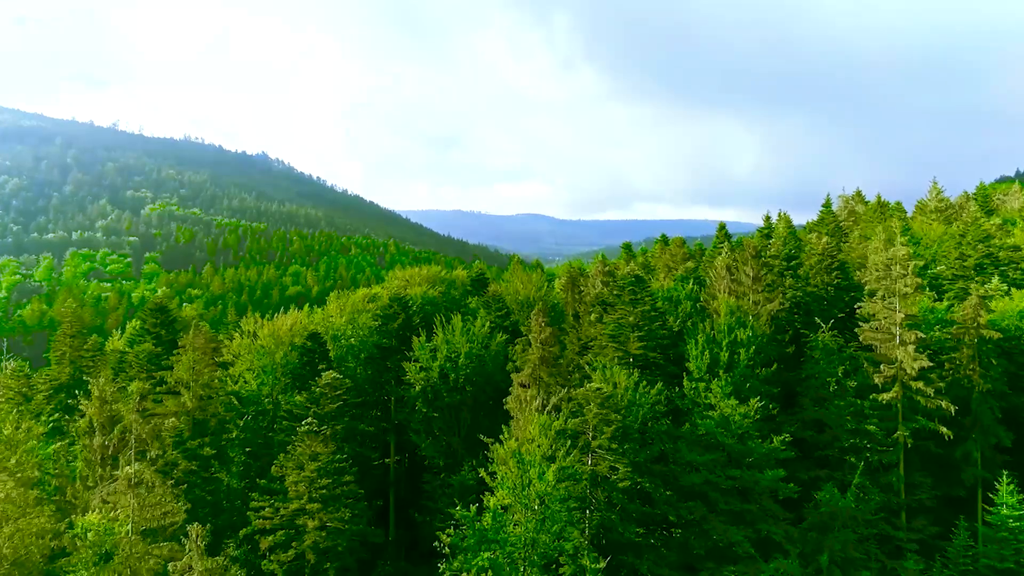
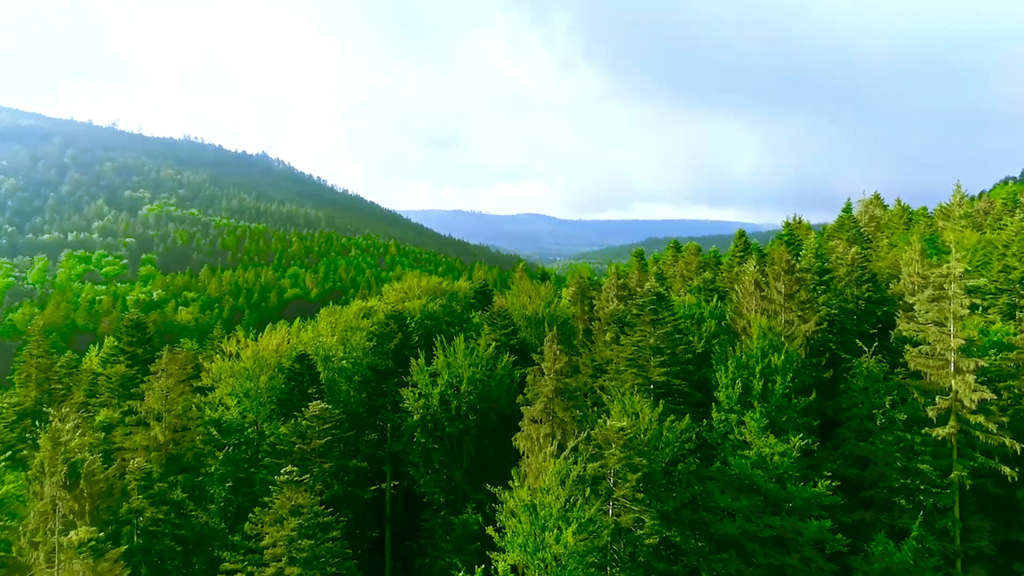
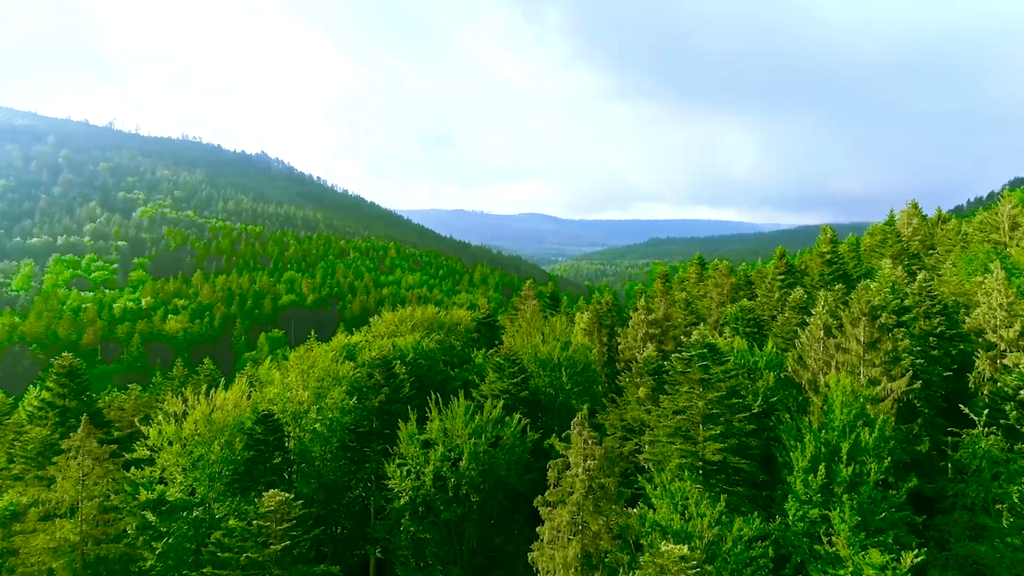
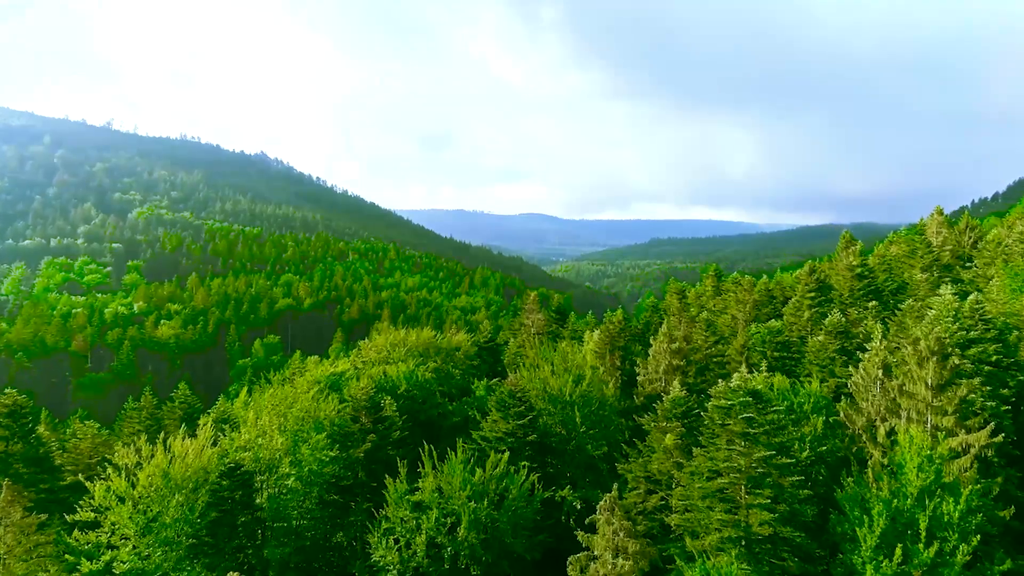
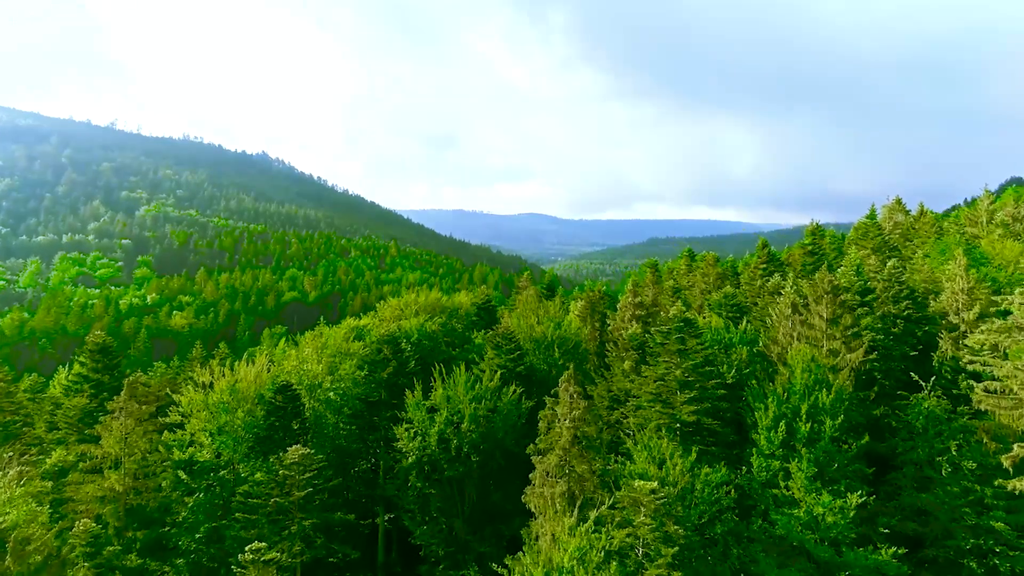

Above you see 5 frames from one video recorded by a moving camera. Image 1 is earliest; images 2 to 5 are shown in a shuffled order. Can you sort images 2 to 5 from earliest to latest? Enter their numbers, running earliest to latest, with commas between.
2, 5, 3, 4
